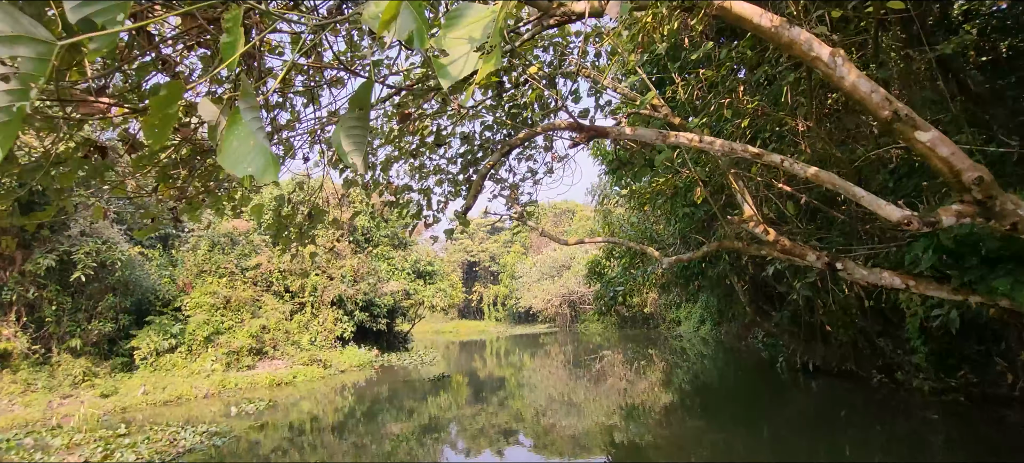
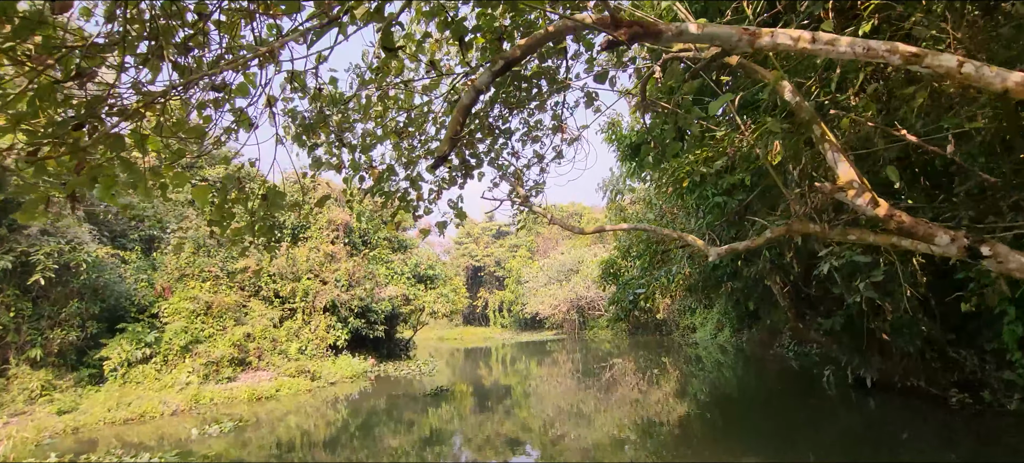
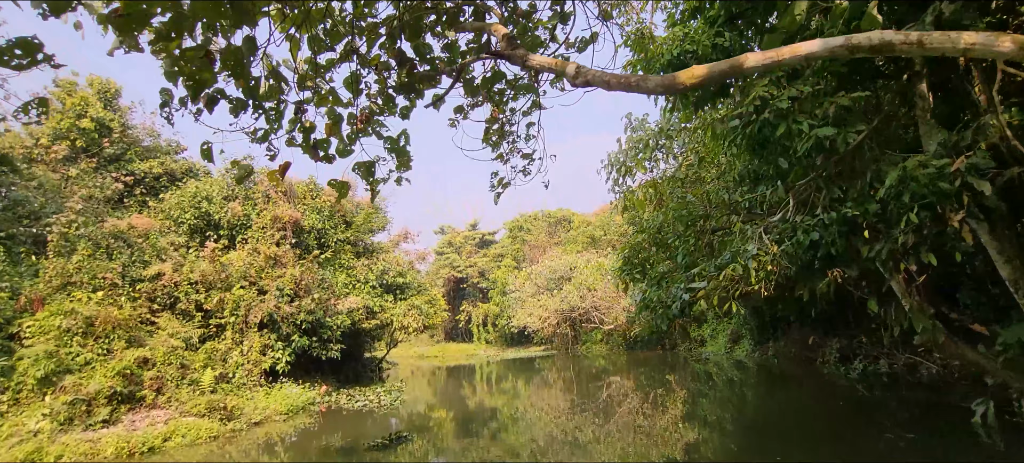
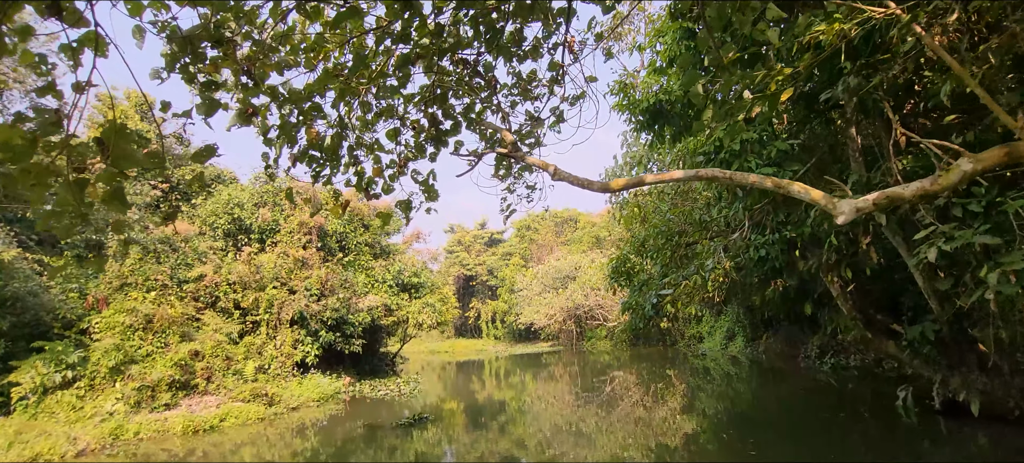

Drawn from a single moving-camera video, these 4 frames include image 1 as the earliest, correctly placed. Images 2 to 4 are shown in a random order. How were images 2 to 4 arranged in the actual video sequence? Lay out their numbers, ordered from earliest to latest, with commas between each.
2, 4, 3
